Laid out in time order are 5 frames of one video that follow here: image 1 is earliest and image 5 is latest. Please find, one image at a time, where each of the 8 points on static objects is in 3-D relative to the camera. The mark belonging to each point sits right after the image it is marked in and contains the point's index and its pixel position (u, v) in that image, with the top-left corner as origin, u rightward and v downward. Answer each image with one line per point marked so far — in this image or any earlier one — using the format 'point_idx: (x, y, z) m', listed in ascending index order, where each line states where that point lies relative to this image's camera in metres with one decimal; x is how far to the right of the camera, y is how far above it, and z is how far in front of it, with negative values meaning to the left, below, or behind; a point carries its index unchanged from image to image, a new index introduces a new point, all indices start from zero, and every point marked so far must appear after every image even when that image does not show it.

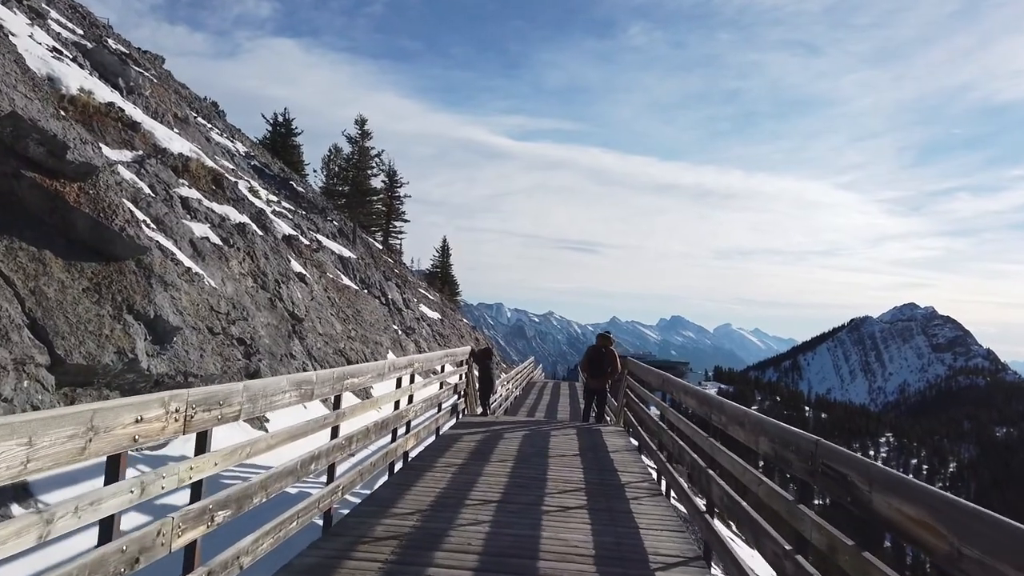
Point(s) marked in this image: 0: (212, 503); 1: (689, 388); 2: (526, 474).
0: (-1.5, -1.1, +3.3) m
1: (+1.6, -0.9, +6.0) m
2: (+0.1, -2.0, +7.4) m
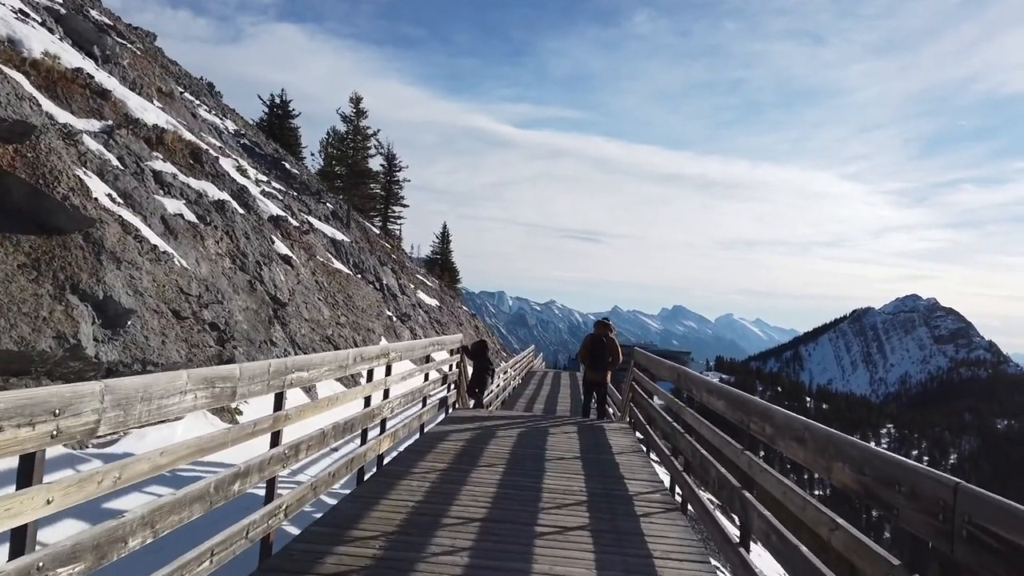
0: (-1.6, -0.9, +2.3) m
1: (+1.5, -0.7, +4.9) m
2: (+0.1, -1.8, +6.4) m
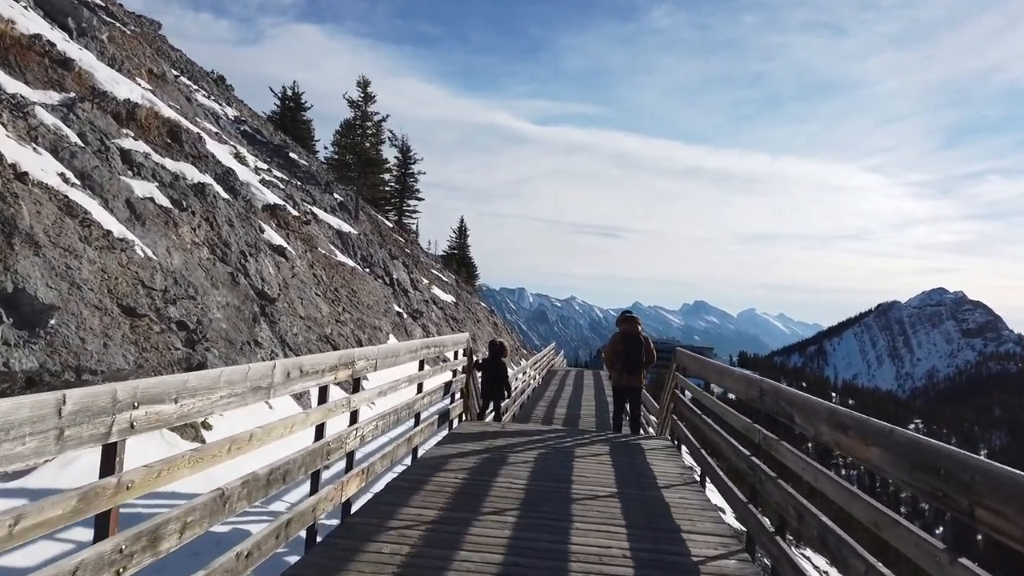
0: (-1.6, -0.8, +0.5) m
1: (+1.5, -0.6, +3.0) m
2: (+0.1, -1.7, +4.5) m
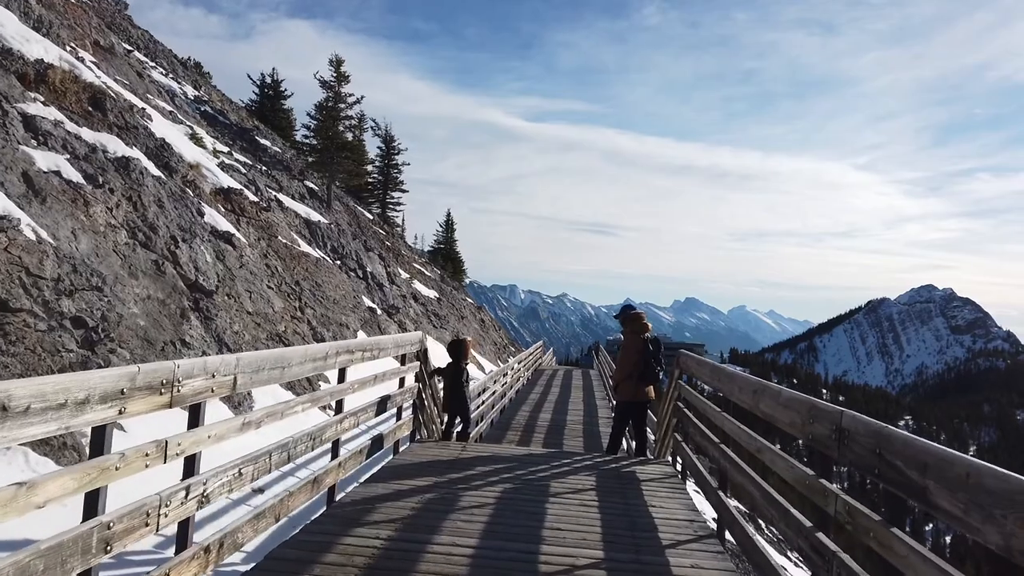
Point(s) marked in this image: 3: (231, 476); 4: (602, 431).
0: (-1.9, -0.7, -1.3) m
1: (+1.2, -0.5, +1.3) m
2: (-0.2, -1.6, +2.7) m
3: (-1.4, -0.9, +3.4) m
4: (+2.0, -3.2, +15.1) m
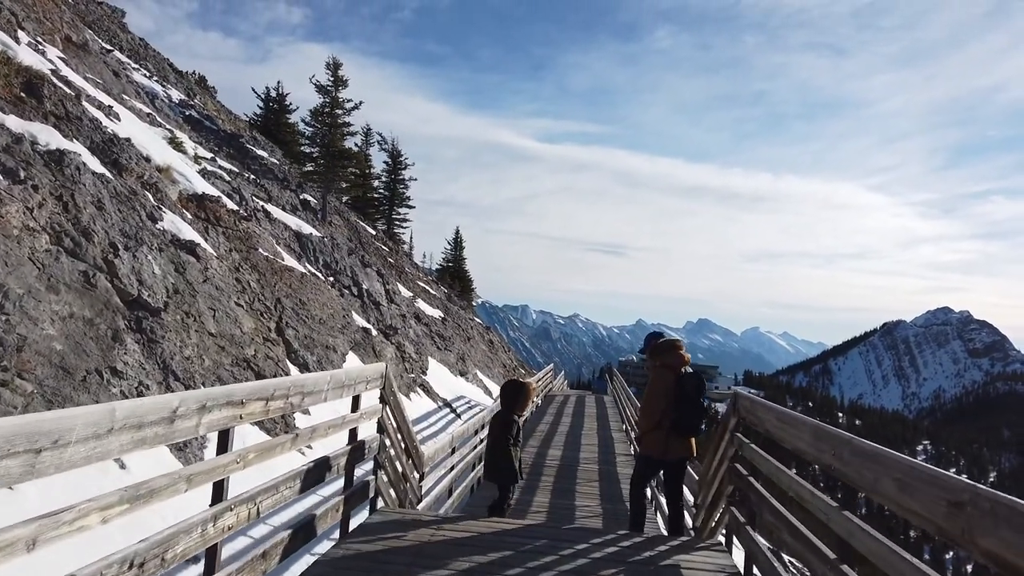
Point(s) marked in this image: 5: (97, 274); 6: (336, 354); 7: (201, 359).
0: (-2.1, -0.6, -3.2) m
1: (+1.1, -0.4, -0.7) m
2: (-0.3, -1.6, +0.8) m
3: (-1.5, -1.0, +1.5) m
4: (+2.1, -3.5, +13.0) m
5: (-5.6, +0.2, +9.2) m
6: (-4.0, -1.5, +15.2) m
7: (-4.7, -1.0, +10.2) m
